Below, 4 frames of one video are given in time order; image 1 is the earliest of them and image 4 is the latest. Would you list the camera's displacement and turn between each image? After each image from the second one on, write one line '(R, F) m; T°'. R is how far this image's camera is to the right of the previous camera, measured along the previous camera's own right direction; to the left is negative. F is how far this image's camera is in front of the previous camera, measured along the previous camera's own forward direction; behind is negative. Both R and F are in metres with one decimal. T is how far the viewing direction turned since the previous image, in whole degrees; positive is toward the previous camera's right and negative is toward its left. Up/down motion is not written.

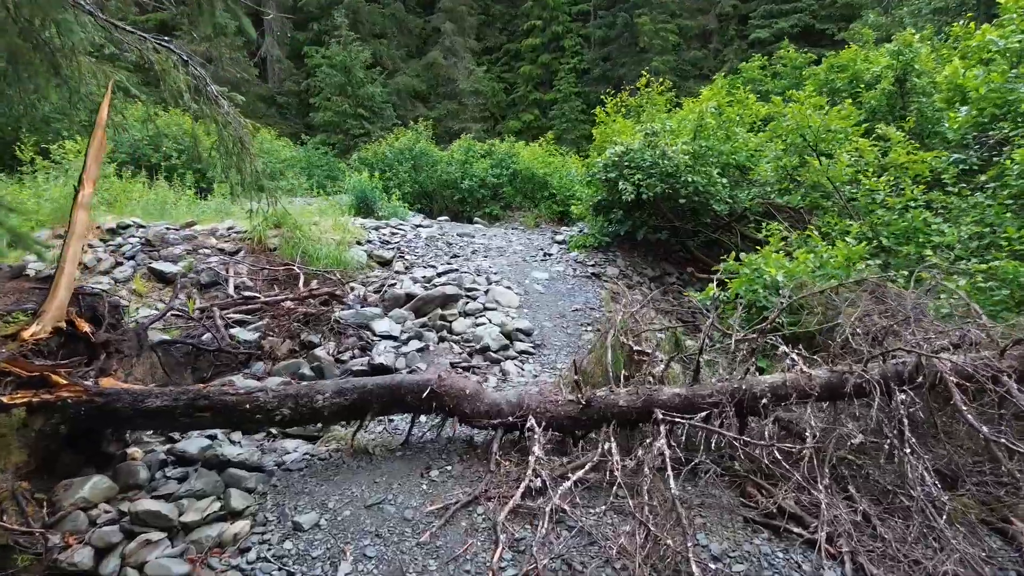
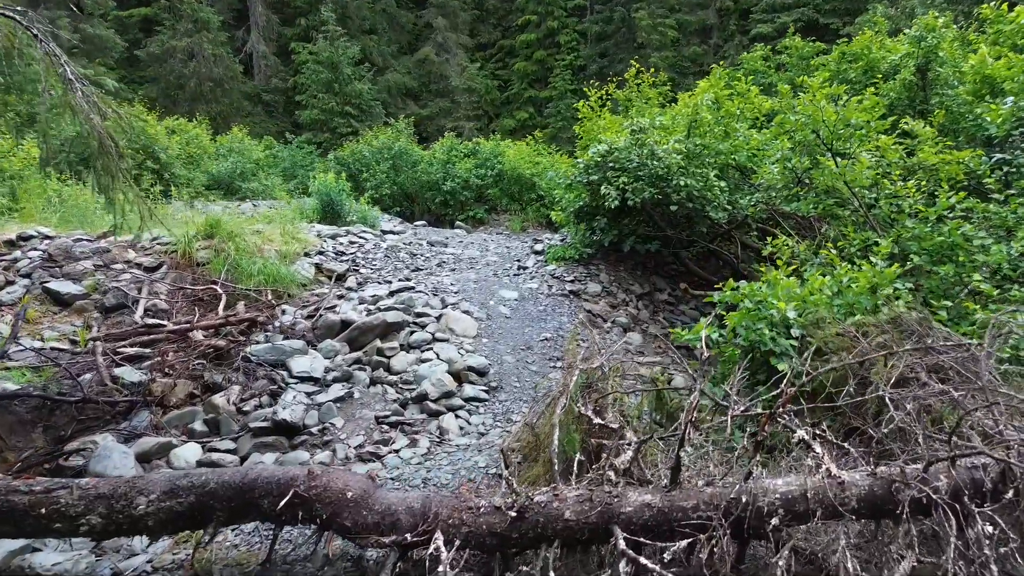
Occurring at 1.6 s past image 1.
(+0.3, +0.8) m; 0°
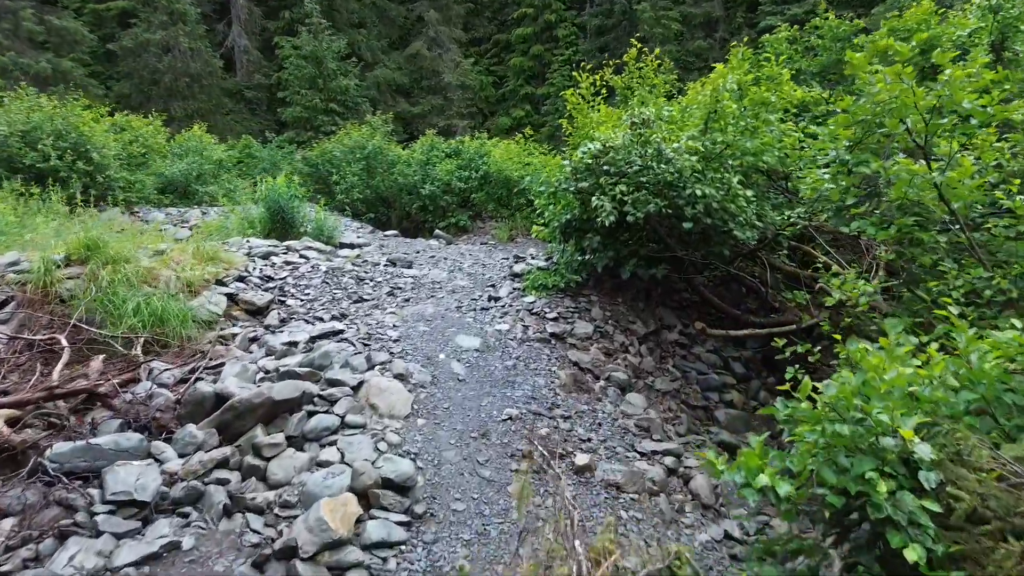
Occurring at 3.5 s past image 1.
(+0.3, +1.3) m; 0°
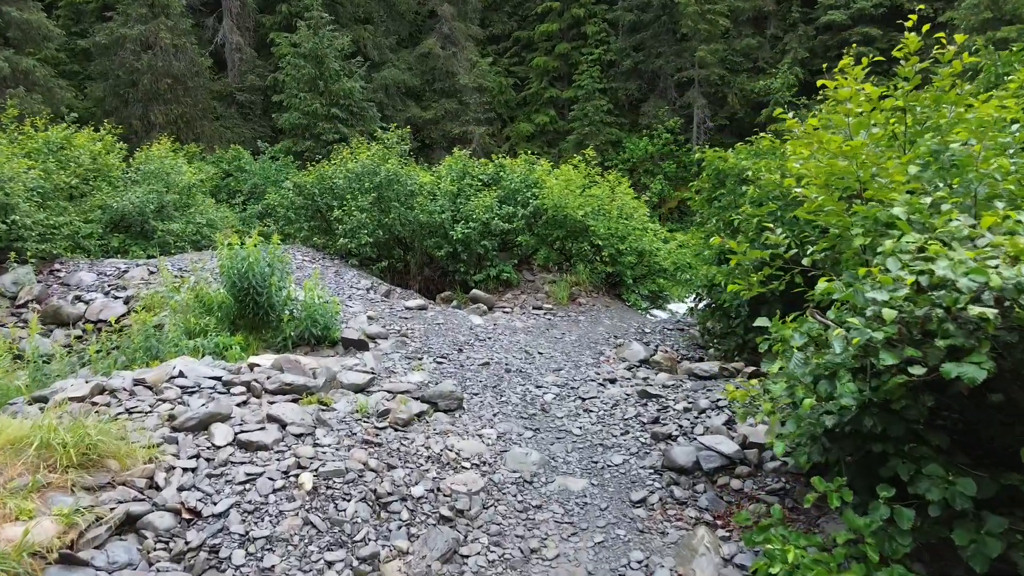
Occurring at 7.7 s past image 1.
(-0.8, +2.8) m; 0°
